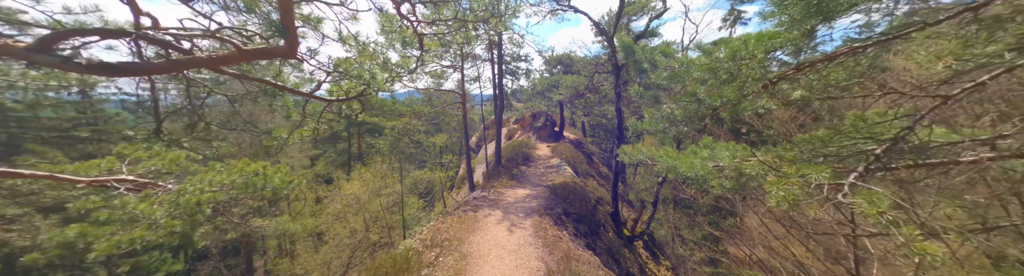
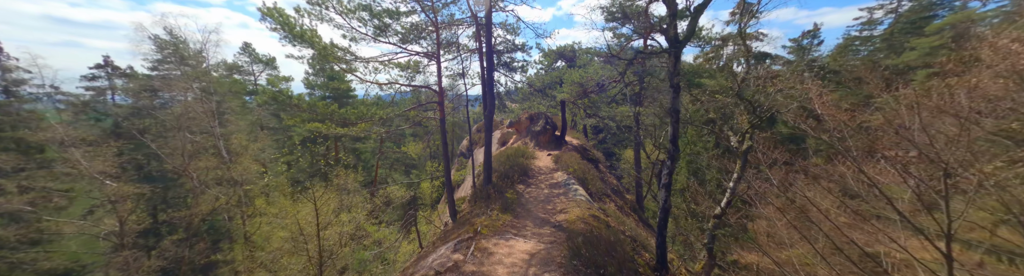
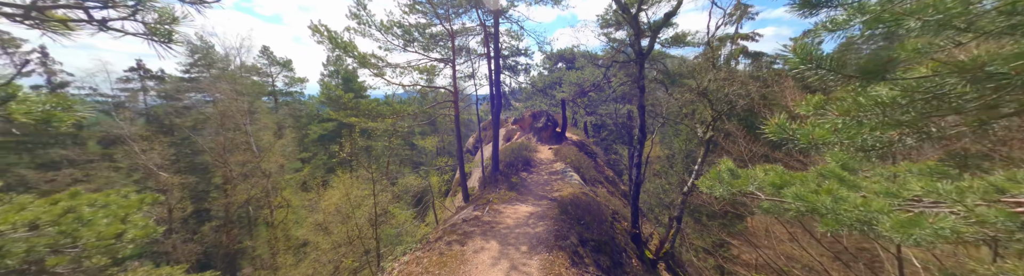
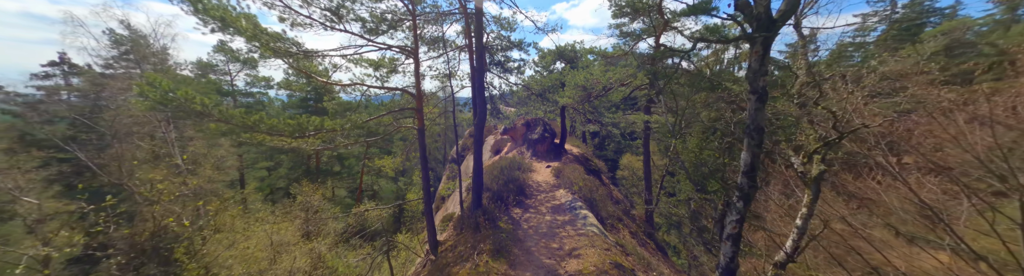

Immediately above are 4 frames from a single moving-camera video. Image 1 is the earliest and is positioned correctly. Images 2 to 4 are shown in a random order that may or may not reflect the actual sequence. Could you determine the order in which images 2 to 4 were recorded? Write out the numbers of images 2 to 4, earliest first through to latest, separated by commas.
3, 2, 4
